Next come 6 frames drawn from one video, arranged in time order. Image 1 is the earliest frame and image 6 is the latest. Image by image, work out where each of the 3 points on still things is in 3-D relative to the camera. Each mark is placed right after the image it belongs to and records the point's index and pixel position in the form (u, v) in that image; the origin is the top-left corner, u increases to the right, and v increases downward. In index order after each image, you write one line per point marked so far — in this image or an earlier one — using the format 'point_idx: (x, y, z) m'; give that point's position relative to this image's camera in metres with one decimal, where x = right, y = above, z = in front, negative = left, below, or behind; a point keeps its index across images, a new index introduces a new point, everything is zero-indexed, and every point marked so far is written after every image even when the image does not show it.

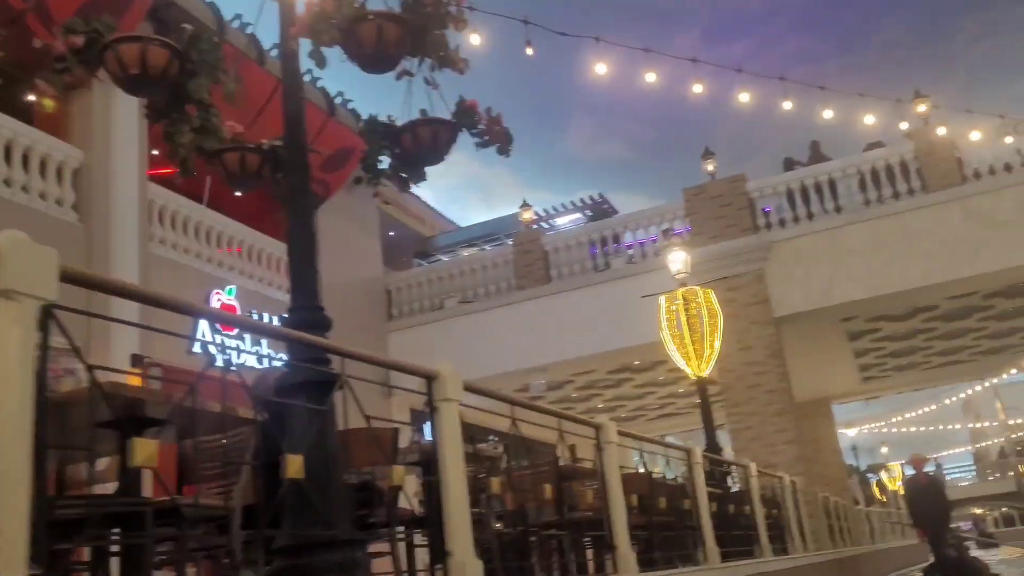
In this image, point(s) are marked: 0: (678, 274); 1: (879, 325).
0: (+1.9, +0.1, +10.9) m
1: (+6.2, -0.6, +15.9) m
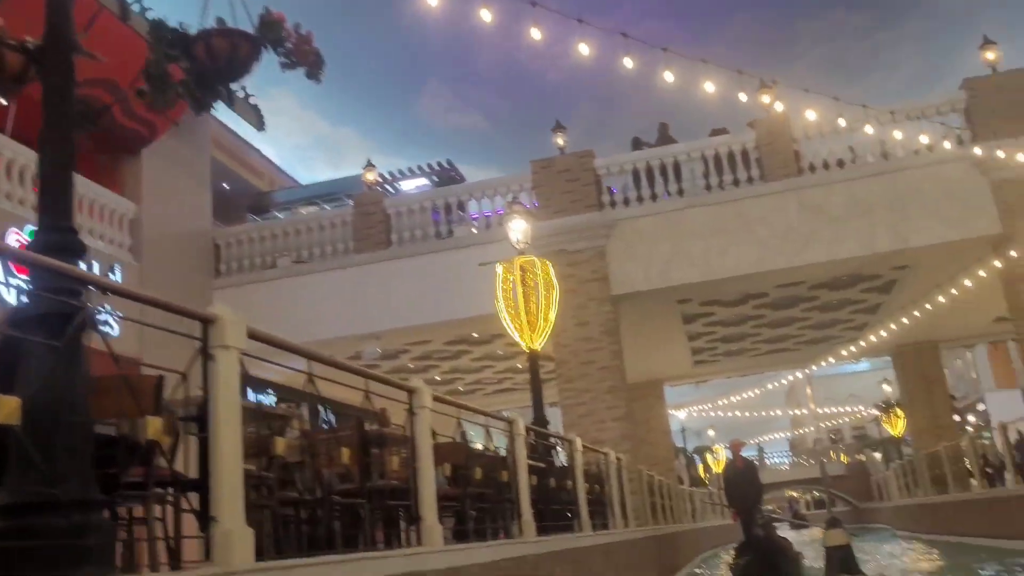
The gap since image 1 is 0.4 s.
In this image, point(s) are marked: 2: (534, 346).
0: (+0.1, +0.5, +10.7) m
1: (+3.4, -0.4, +16.3) m
2: (+0.2, -0.6, +9.9) m
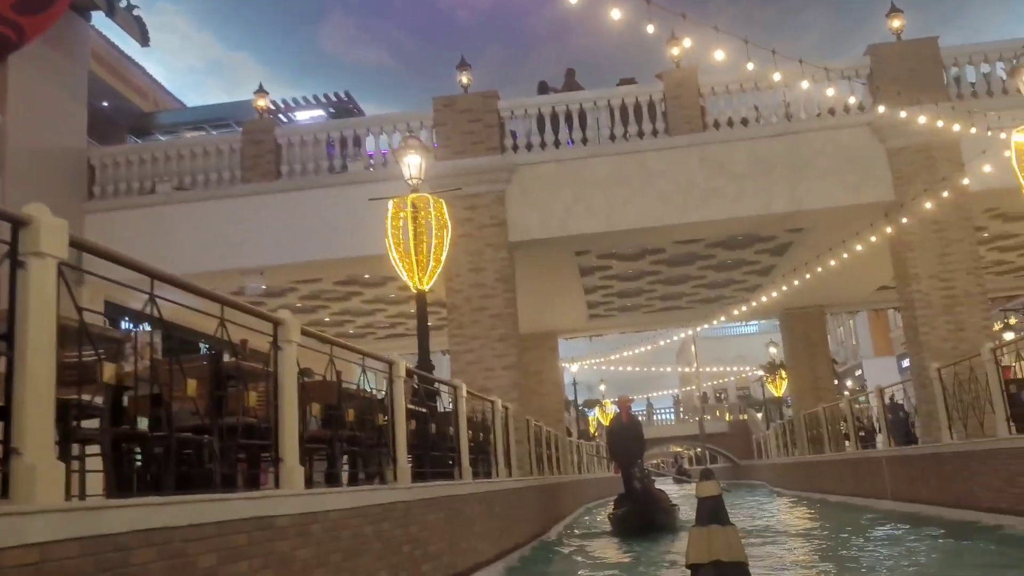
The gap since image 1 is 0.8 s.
0: (-1.1, +1.2, +10.2) m
1: (+1.7, +0.4, +16.2) m
2: (-0.9, 0.0, +9.5) m
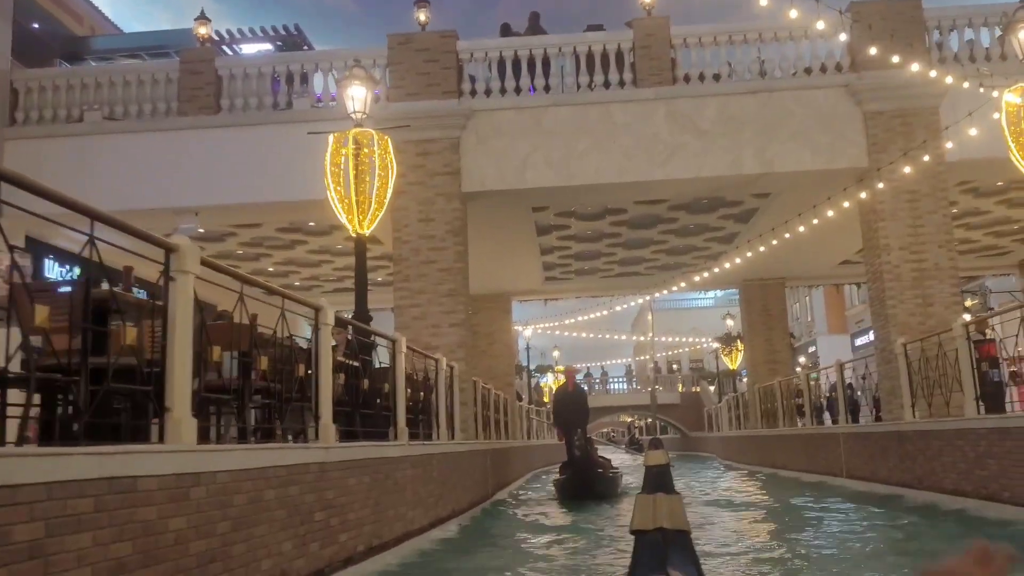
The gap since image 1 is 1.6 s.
0: (-1.5, +1.7, +9.3) m
1: (+0.9, +1.1, +15.5) m
2: (-1.4, +0.5, +8.7) m
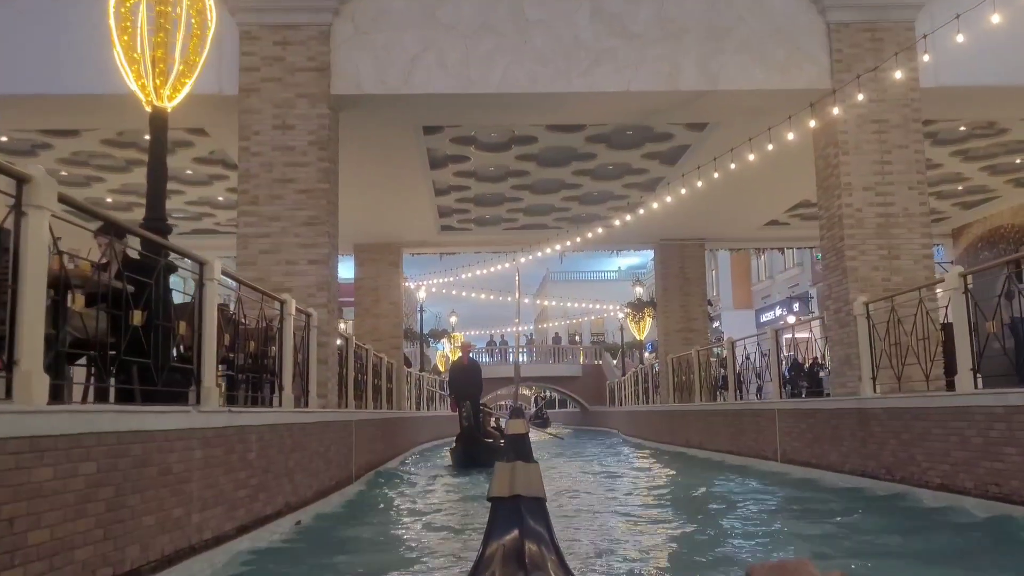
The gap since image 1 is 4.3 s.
0: (-2.4, +2.4, +6.6) m
1: (-0.6, +1.9, +13.0) m
2: (-2.3, +1.2, +6.1) m
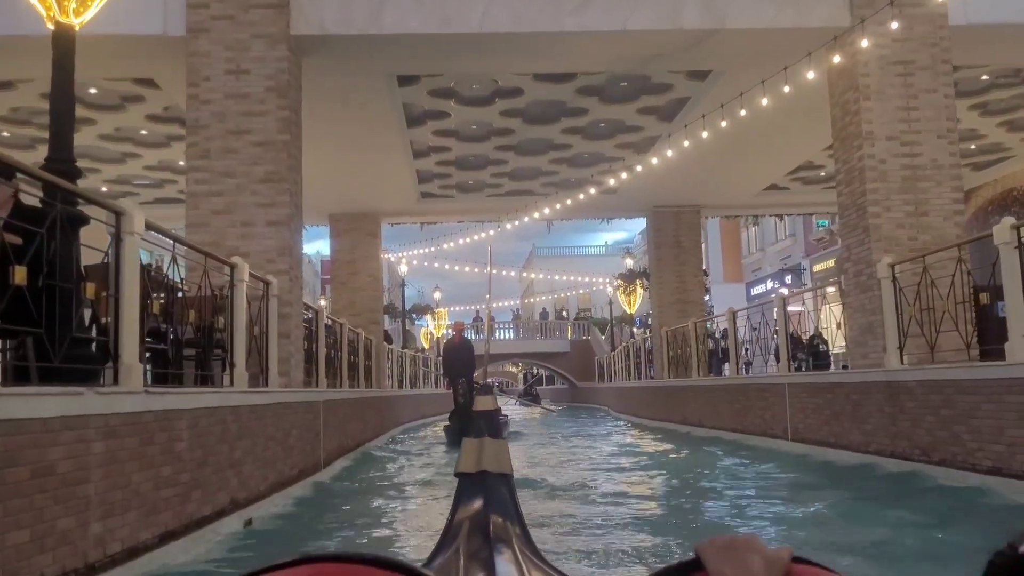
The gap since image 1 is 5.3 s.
0: (-2.5, +2.6, +5.5) m
1: (-0.8, +2.3, +11.9) m
2: (-2.4, +1.4, +5.0) m
